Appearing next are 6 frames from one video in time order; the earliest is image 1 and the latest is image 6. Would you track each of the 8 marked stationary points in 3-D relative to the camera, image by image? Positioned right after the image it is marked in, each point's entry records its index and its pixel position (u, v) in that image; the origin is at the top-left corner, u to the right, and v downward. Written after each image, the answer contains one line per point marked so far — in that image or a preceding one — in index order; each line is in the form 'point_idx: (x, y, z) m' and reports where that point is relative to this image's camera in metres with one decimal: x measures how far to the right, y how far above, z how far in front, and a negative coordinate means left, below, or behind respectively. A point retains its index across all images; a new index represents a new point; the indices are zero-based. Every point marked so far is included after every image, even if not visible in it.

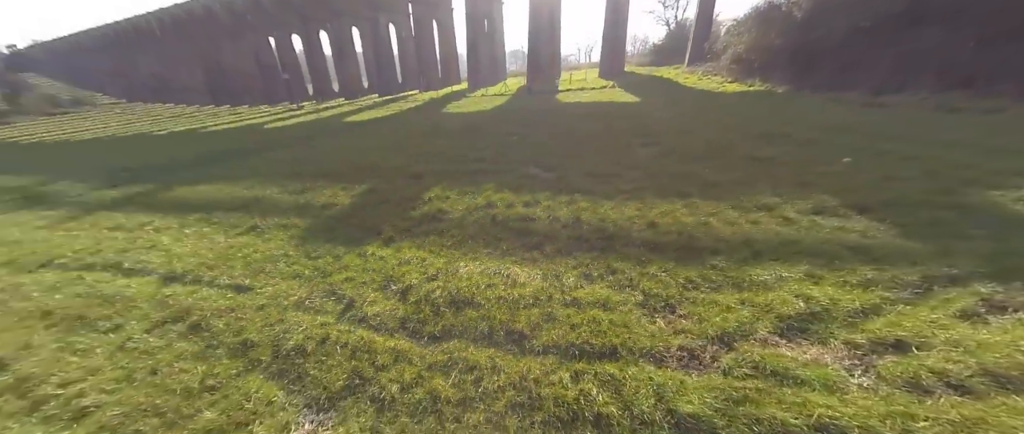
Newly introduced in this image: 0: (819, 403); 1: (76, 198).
0: (+1.2, -0.8, +1.3) m
1: (-8.3, +0.3, +6.3) m
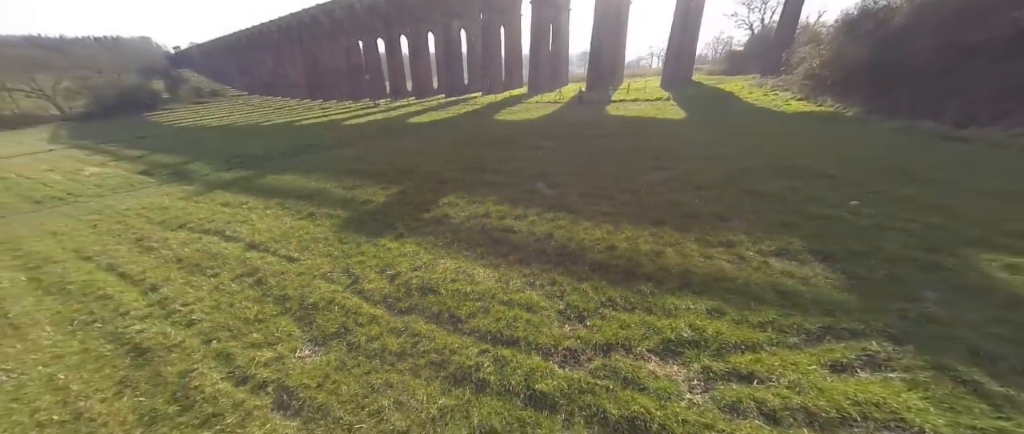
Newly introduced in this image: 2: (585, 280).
0: (+0.7, -1.0, +1.8) m
1: (-7.7, +1.0, +8.2) m
2: (+0.6, -0.6, +2.9) m
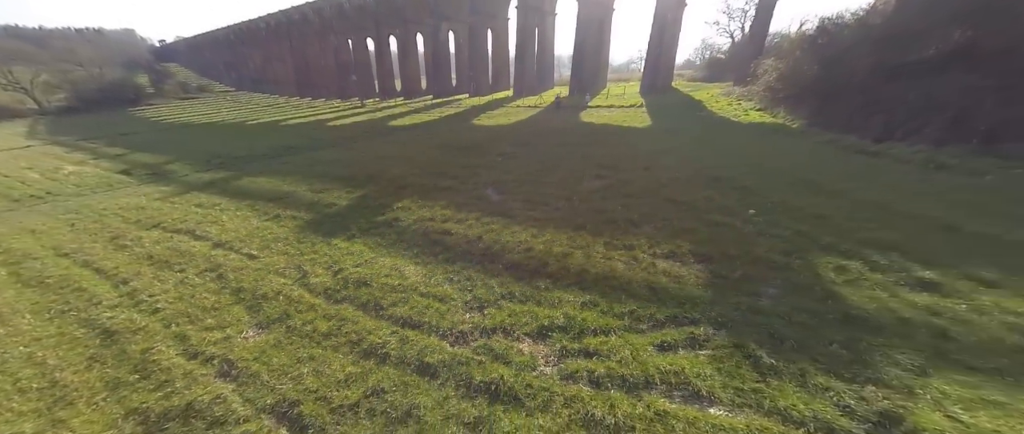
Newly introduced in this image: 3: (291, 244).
0: (-0.1, -1.1, +2.3) m
1: (-8.6, +1.0, +8.6) m
2: (-0.2, -0.6, +3.4) m
3: (-3.0, -0.4, +4.5) m
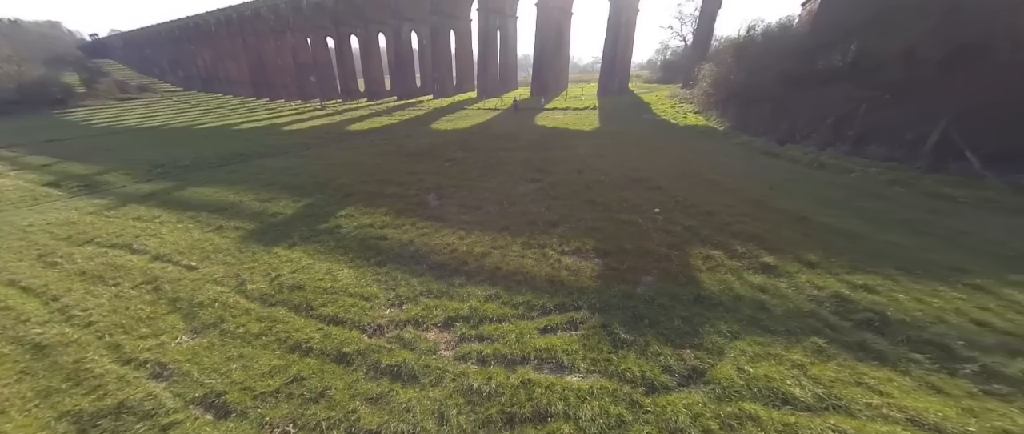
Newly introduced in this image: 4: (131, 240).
0: (-0.9, -1.2, +2.7) m
1: (-10.0, +0.7, +8.3) m
2: (-1.1, -0.7, +3.8) m
3: (-4.0, -0.5, +4.7) m
4: (-6.3, -0.4, +5.3) m
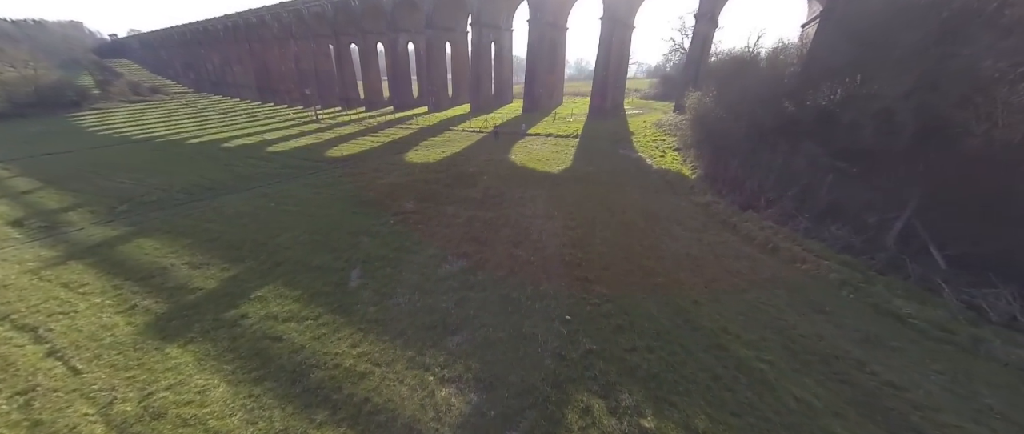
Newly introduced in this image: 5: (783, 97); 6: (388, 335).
0: (-2.4, -2.6, +2.6) m
1: (-11.3, -0.5, +8.4) m
2: (-2.5, -2.2, +3.6) m
3: (-5.5, -1.9, +4.6) m
4: (-7.7, -1.7, +5.3) m
5: (+7.2, +3.1, +8.6) m
6: (-1.7, -1.6, +4.5) m
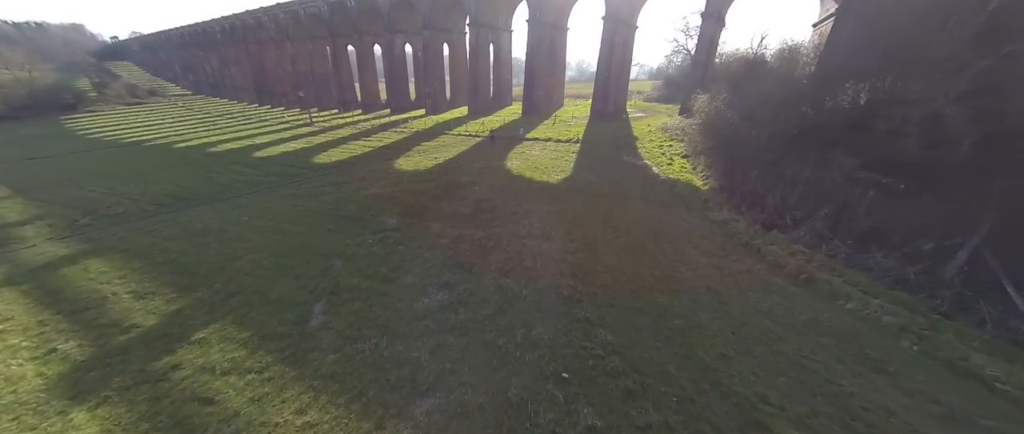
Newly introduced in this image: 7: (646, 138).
0: (-2.6, -3.0, +1.7) m
1: (-11.4, -0.9, +7.6) m
2: (-2.7, -2.5, +2.8) m
3: (-5.7, -2.3, +3.7) m
4: (-7.8, -2.1, +4.5) m
5: (+7.0, +2.7, +7.7) m
6: (-1.9, -2.0, +3.7) m
7: (+6.2, +3.5, +14.8) m
